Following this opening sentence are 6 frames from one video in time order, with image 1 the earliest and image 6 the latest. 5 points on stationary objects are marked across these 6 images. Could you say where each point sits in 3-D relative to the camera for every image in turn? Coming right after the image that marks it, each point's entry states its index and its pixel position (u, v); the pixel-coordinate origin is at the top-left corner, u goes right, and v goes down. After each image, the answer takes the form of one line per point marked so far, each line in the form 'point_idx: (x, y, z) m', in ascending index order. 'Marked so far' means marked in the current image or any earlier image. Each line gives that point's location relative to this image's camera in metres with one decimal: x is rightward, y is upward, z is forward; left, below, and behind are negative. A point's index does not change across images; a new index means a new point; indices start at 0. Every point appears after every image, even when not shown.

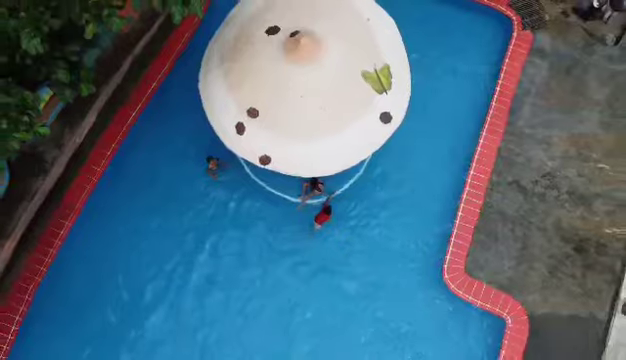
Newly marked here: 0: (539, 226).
0: (+3.2, -0.7, +7.3) m
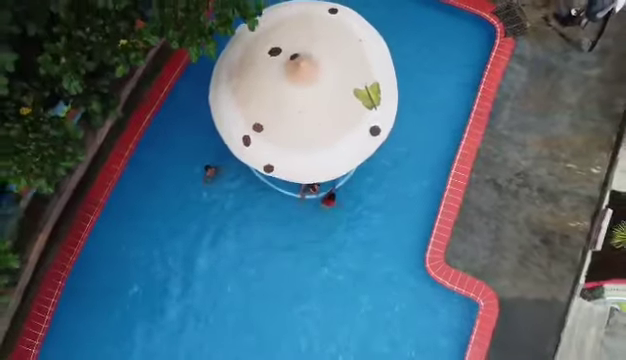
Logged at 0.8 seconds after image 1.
0: (+3.2, -0.6, +8.2) m
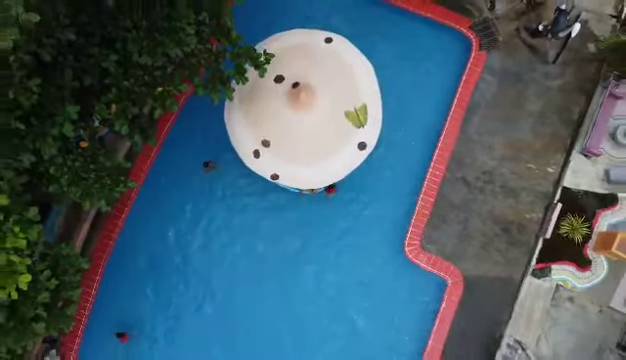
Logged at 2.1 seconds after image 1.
0: (+3.2, -0.6, +9.8) m
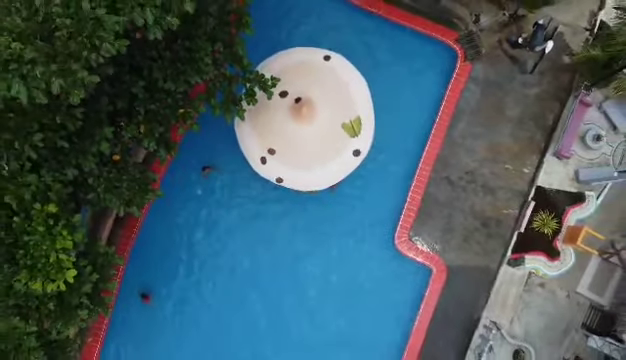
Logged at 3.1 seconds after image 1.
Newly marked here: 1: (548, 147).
0: (+3.2, -0.6, +11.0) m
1: (+5.1, +0.7, +11.0) m
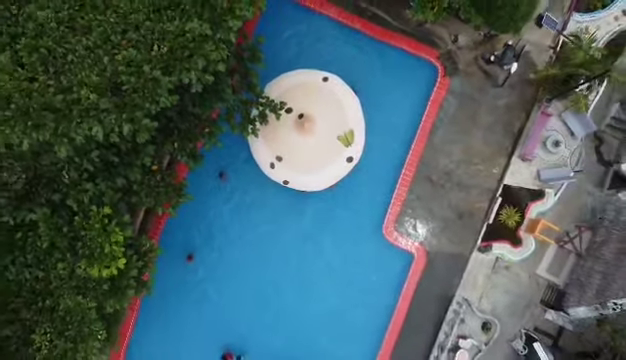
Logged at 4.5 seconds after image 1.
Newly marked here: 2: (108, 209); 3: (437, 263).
0: (+3.2, -0.6, +12.9) m
1: (+5.1, +0.7, +12.9) m
2: (-3.7, -0.5, +9.3) m
3: (+3.2, -2.1, +12.9) m
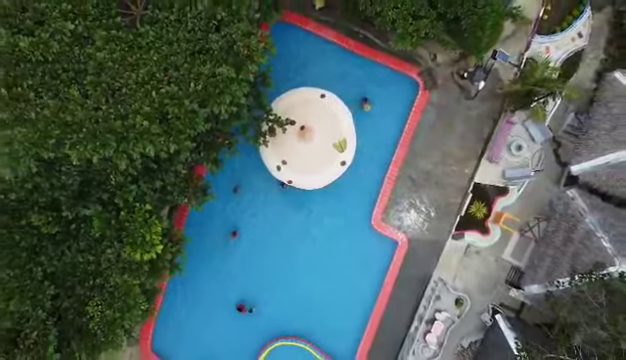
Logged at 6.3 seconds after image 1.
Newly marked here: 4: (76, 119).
0: (+3.2, -0.5, +15.2) m
1: (+5.1, +0.8, +15.2) m
2: (-3.7, -0.6, +11.7) m
3: (+3.1, -2.1, +15.3) m
4: (-4.7, +1.2, +10.2) m
